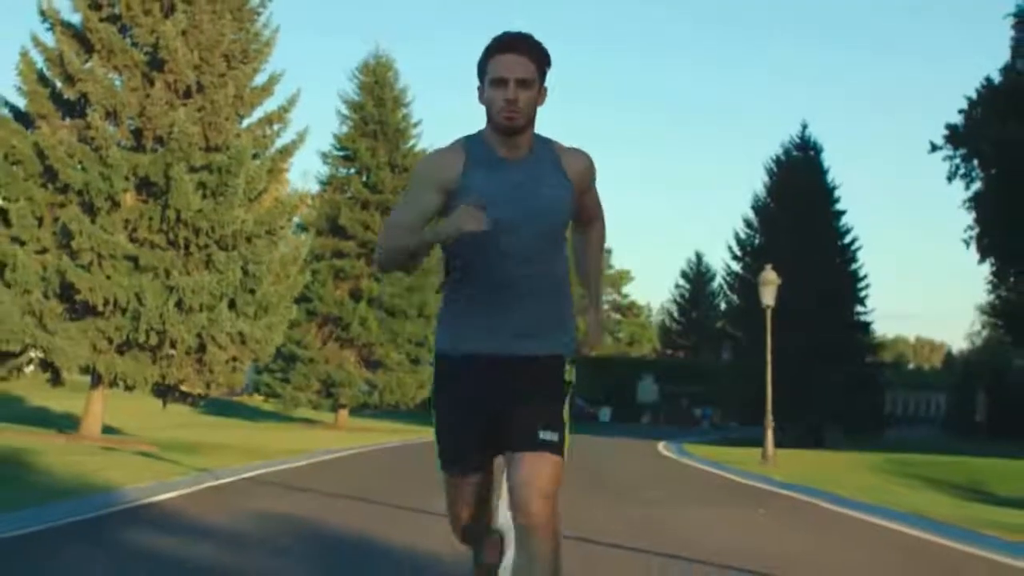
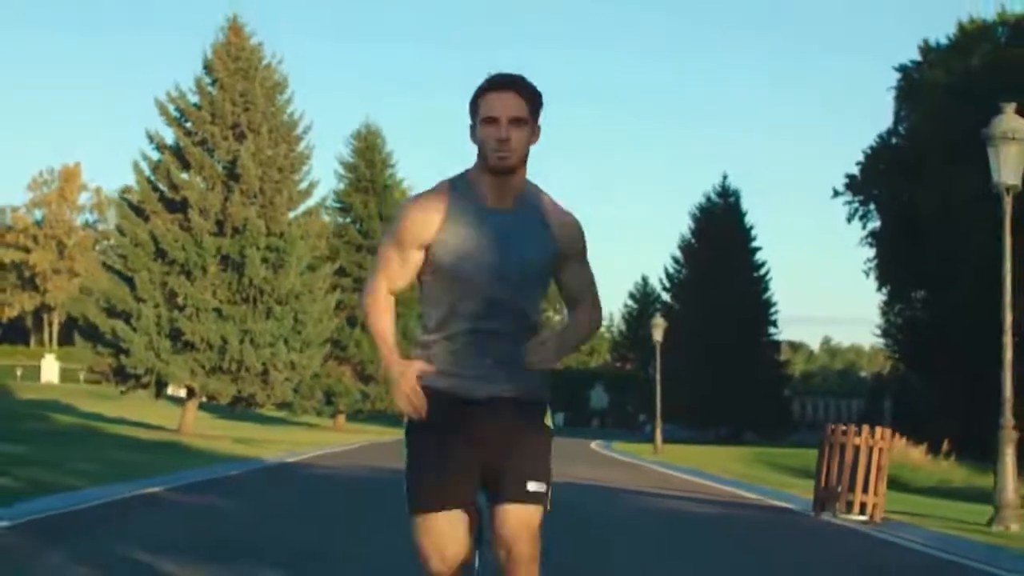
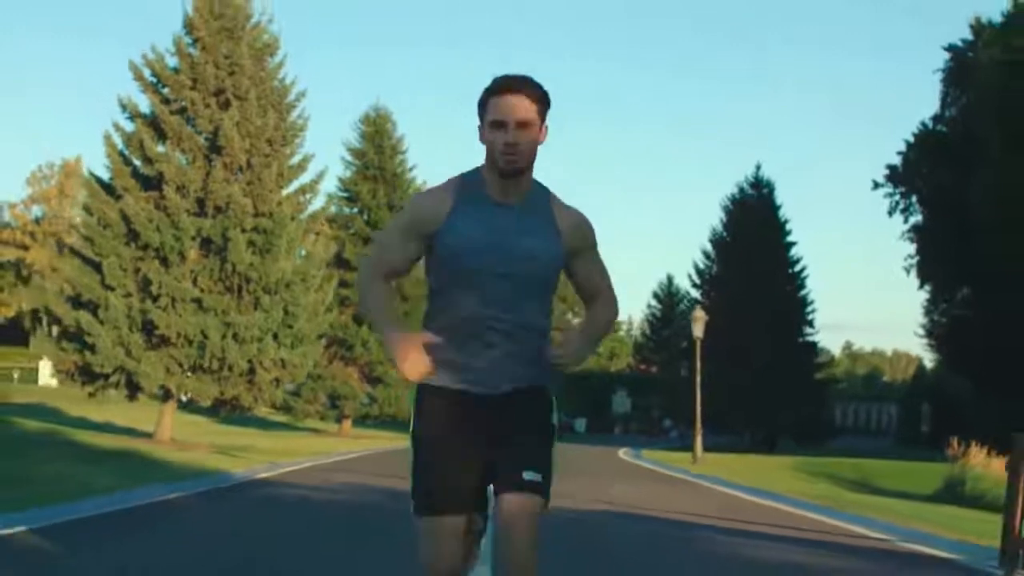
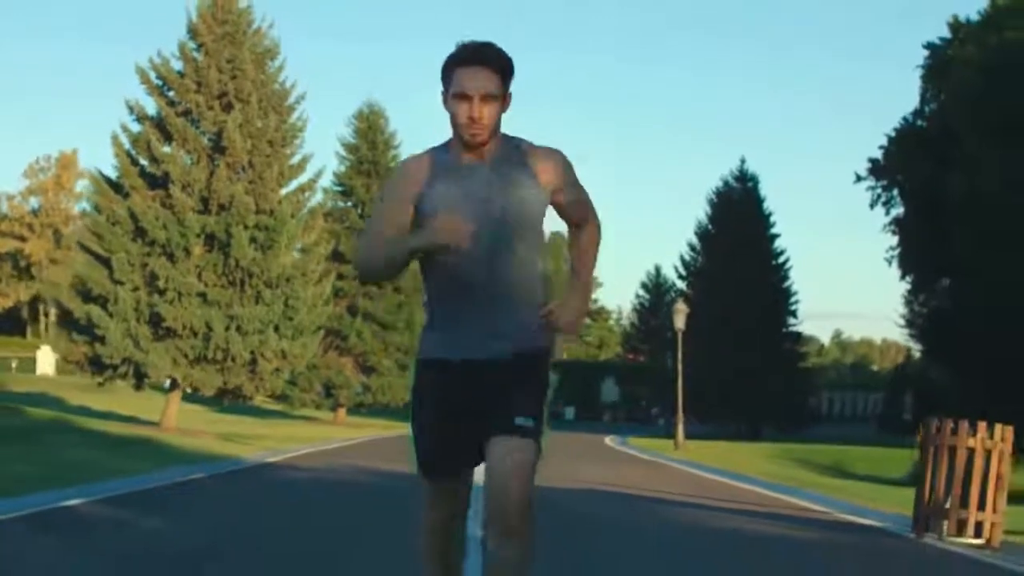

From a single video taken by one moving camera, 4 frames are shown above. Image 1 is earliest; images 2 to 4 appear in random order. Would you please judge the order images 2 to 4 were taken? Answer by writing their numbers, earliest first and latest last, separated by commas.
3, 4, 2
